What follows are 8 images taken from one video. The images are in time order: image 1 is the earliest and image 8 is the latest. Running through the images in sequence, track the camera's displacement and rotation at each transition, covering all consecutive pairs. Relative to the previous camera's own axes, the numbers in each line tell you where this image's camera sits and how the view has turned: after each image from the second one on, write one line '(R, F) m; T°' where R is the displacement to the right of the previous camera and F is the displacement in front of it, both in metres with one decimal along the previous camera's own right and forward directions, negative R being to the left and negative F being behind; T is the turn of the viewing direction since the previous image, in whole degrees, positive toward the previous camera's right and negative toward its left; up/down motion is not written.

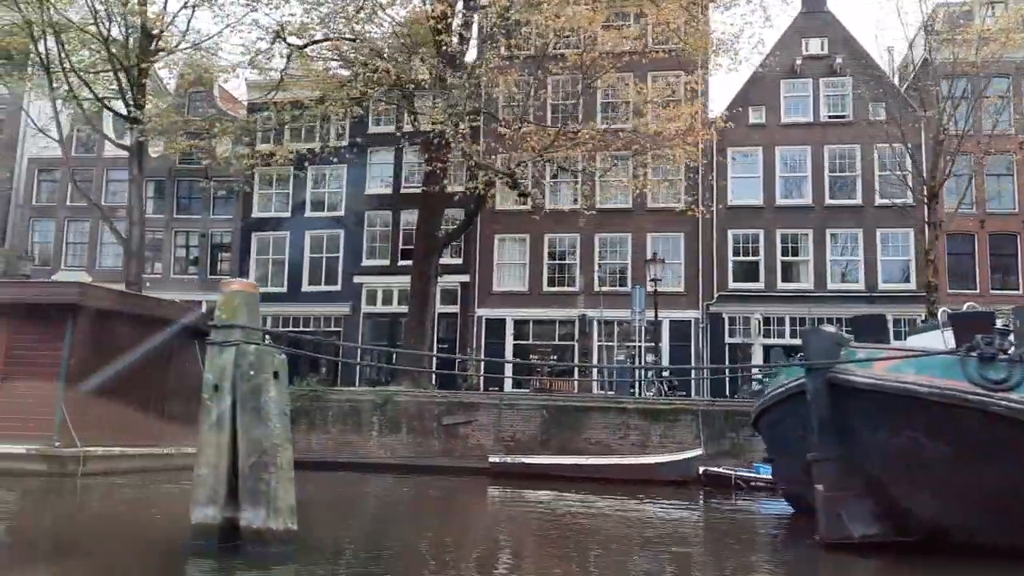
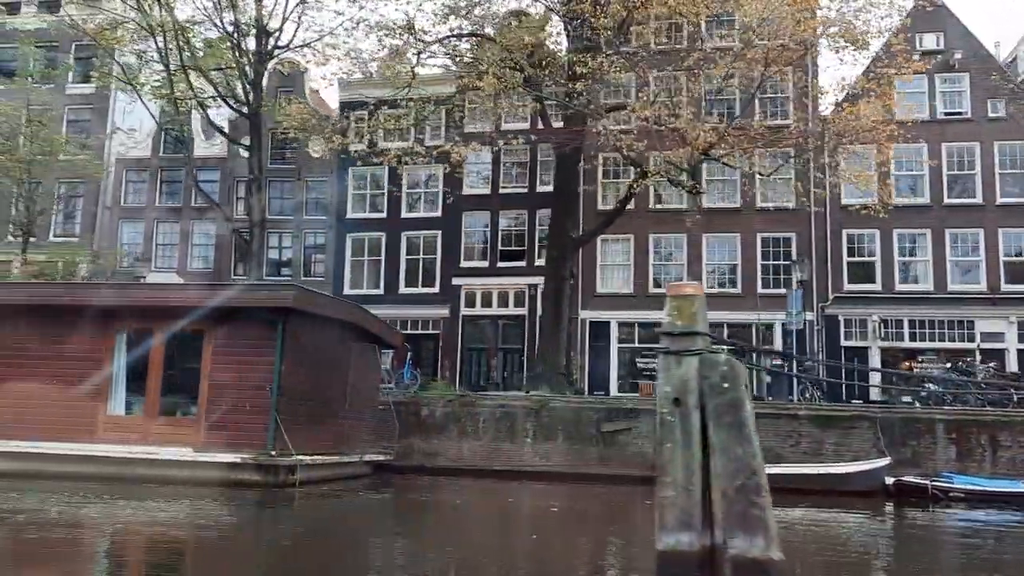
(-2.4, +0.5) m; -1°
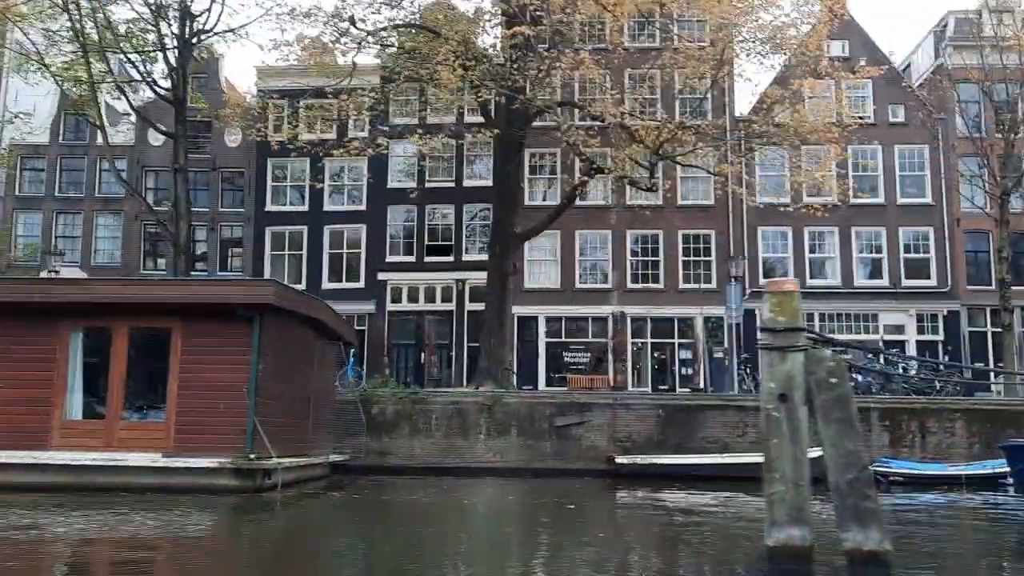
(-1.1, +0.1) m; +8°
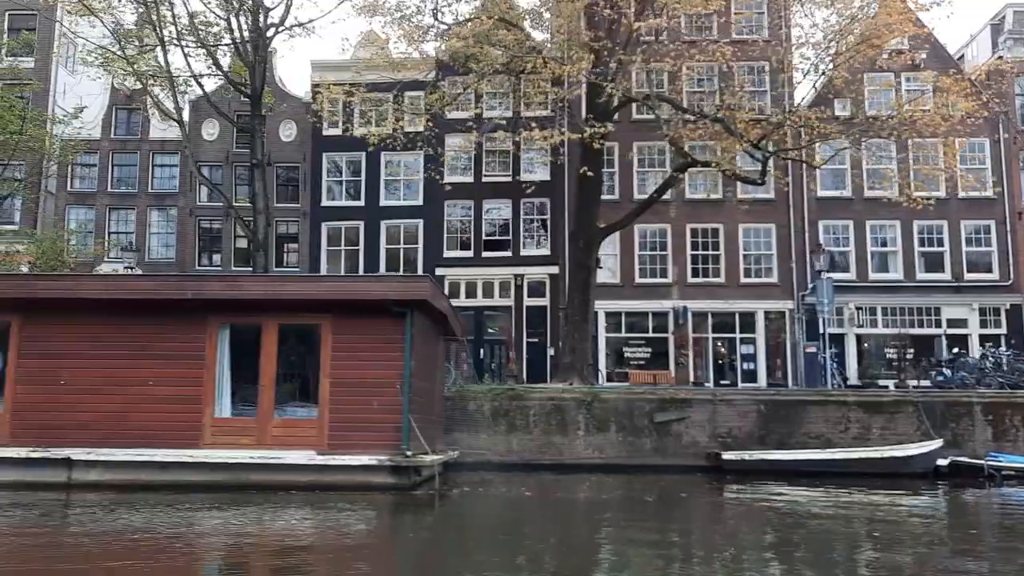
(-1.7, +0.1) m; 0°
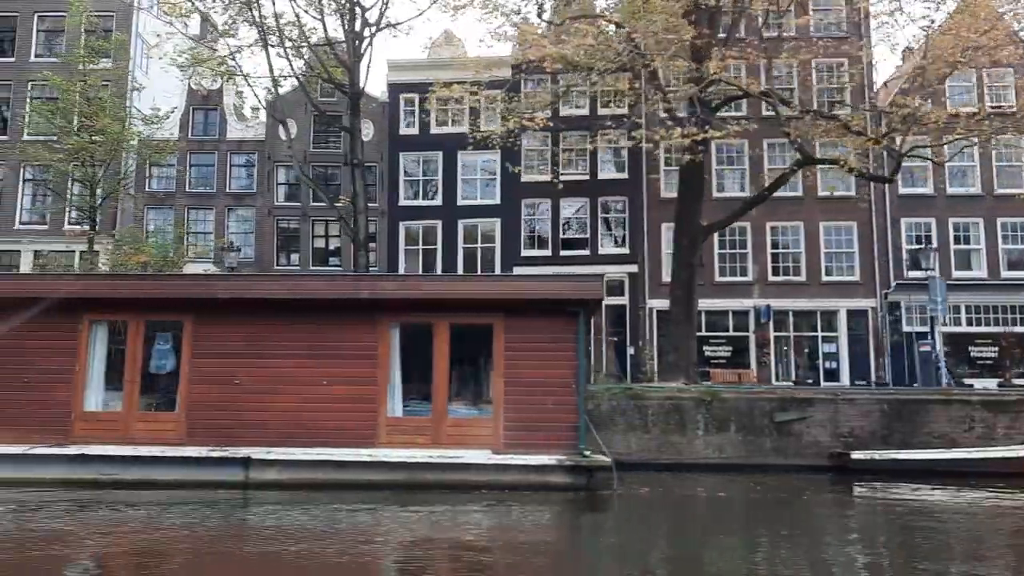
(-1.7, 0.0) m; -1°
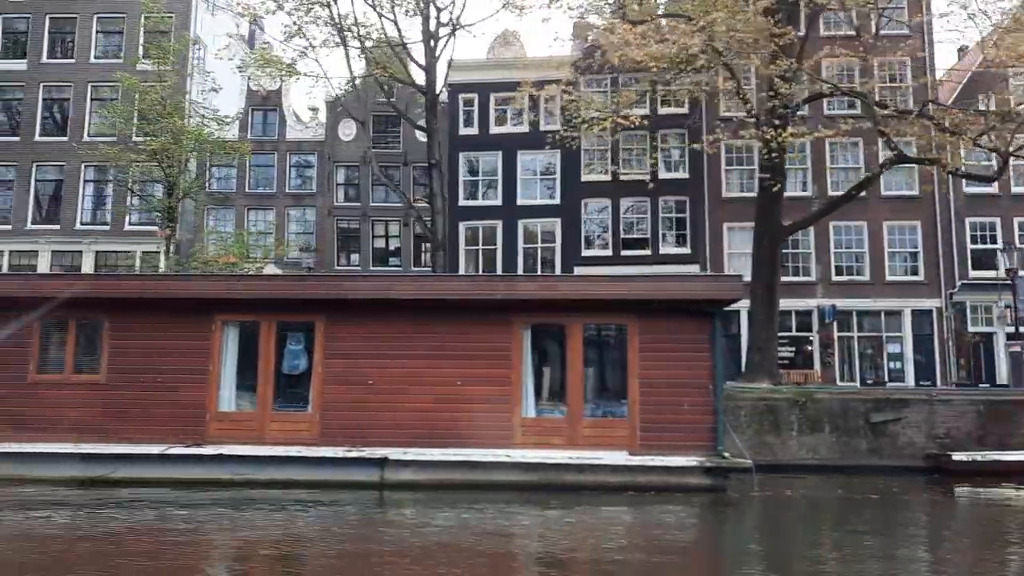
(-1.3, 0.0) m; -1°
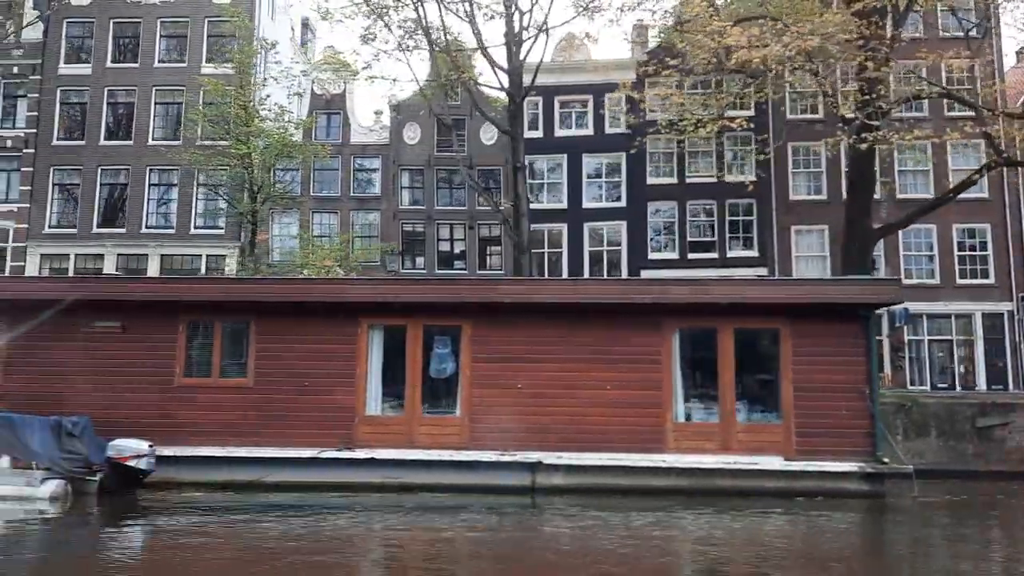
(-1.5, 0.0) m; -1°
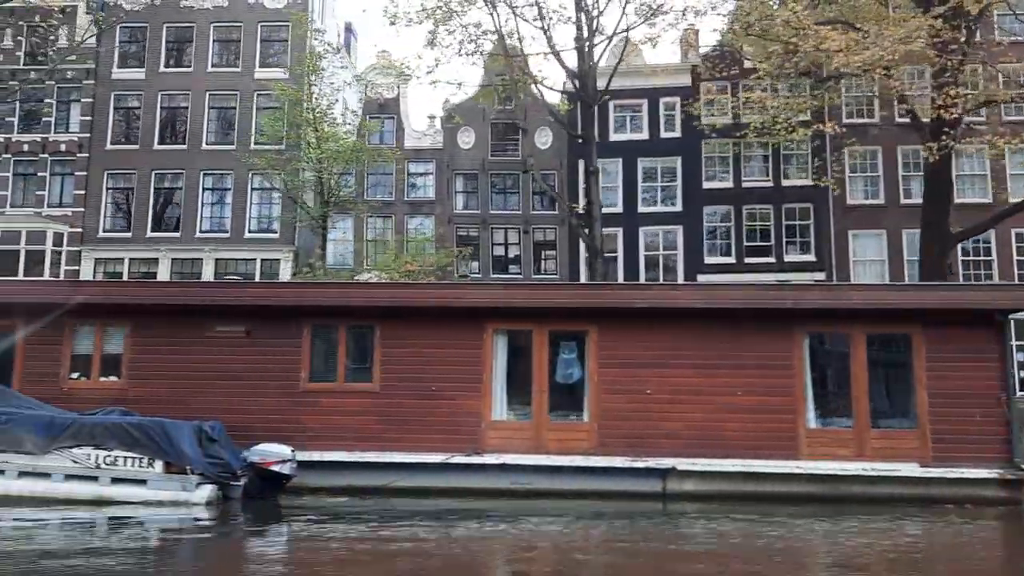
(-1.3, 0.0) m; 0°
